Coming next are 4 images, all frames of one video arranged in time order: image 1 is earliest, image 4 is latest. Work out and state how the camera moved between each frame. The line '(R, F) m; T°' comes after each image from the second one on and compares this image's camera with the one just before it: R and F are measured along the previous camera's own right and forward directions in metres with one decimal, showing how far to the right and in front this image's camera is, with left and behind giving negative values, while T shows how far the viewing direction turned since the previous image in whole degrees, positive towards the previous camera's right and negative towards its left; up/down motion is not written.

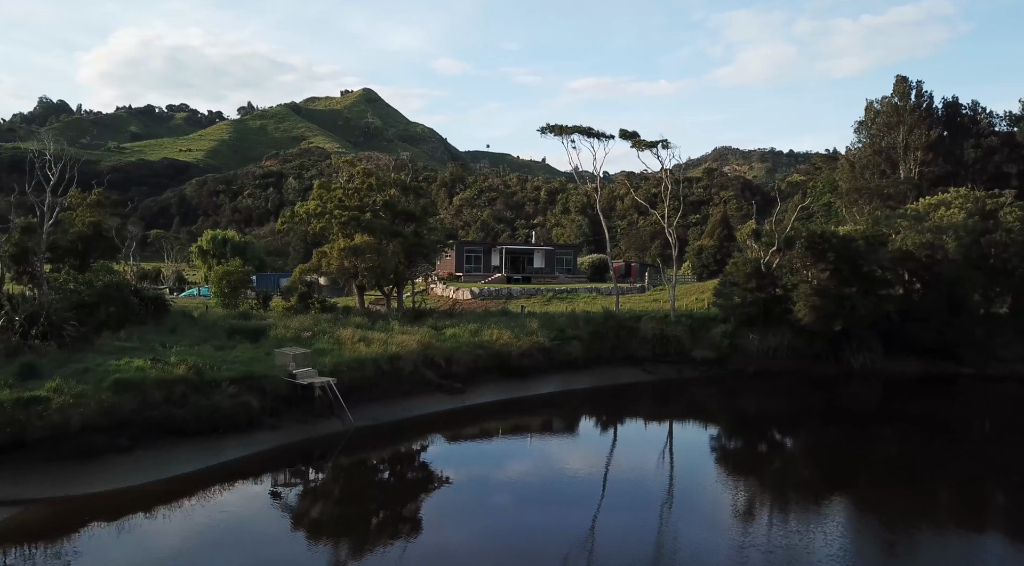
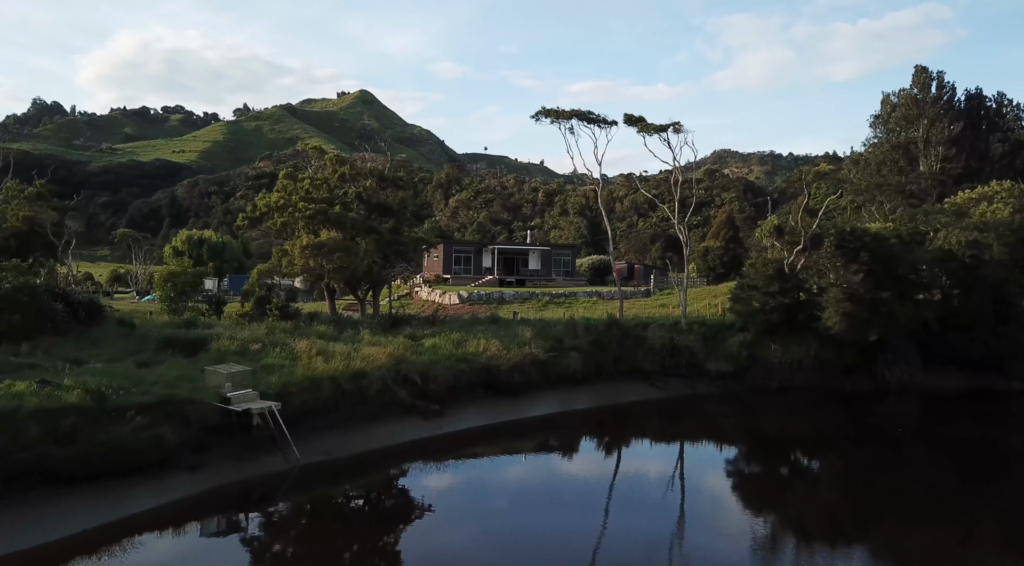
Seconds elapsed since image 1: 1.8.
(+0.3, +3.4) m; 0°
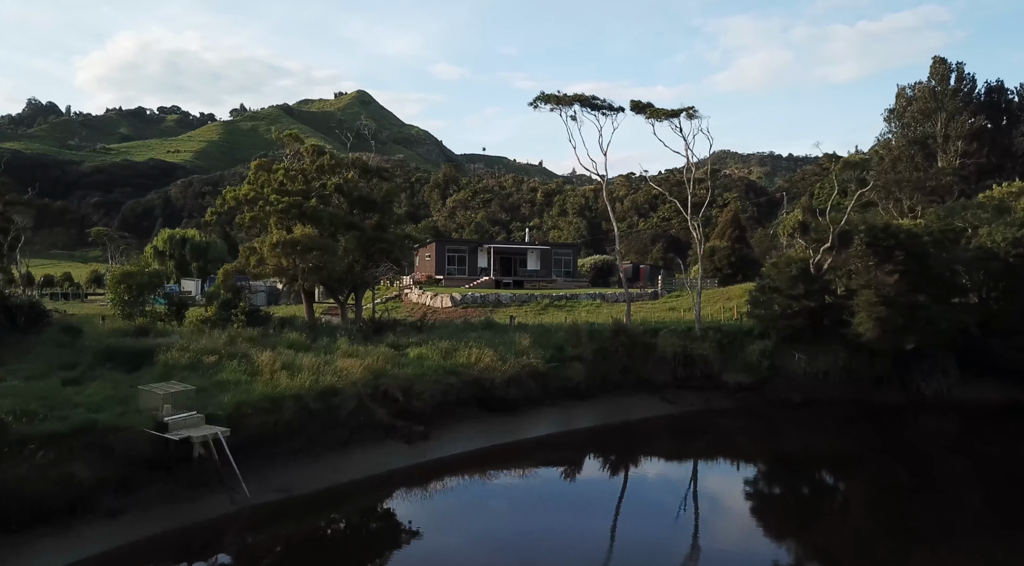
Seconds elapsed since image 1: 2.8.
(+0.1, +2.4) m; 0°
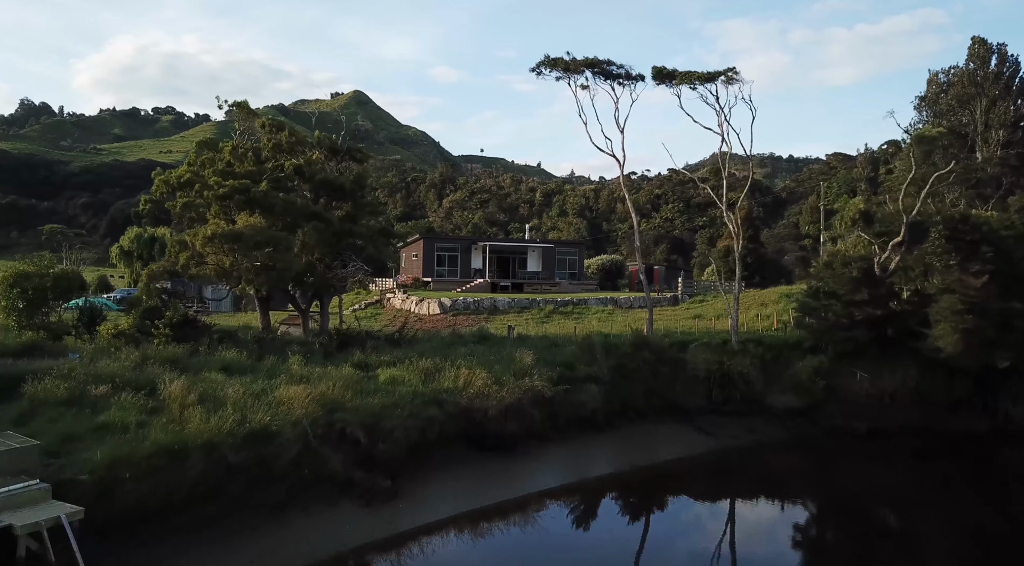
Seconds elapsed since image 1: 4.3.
(0.0, +4.2) m; 0°
